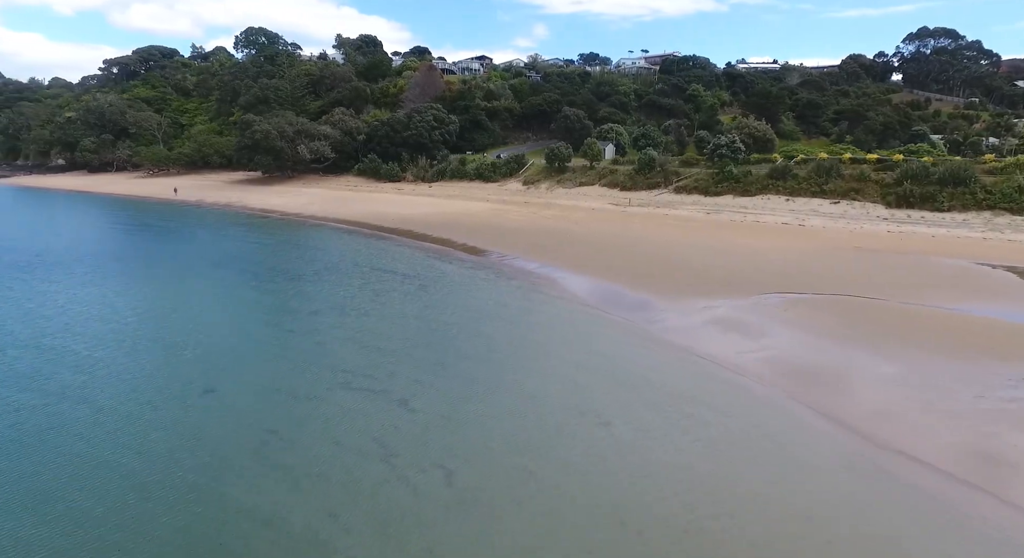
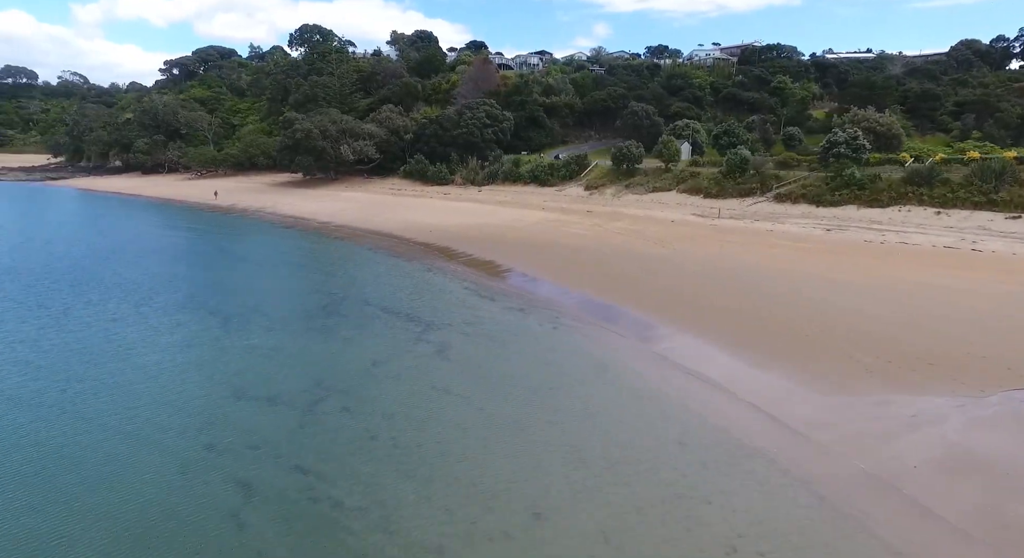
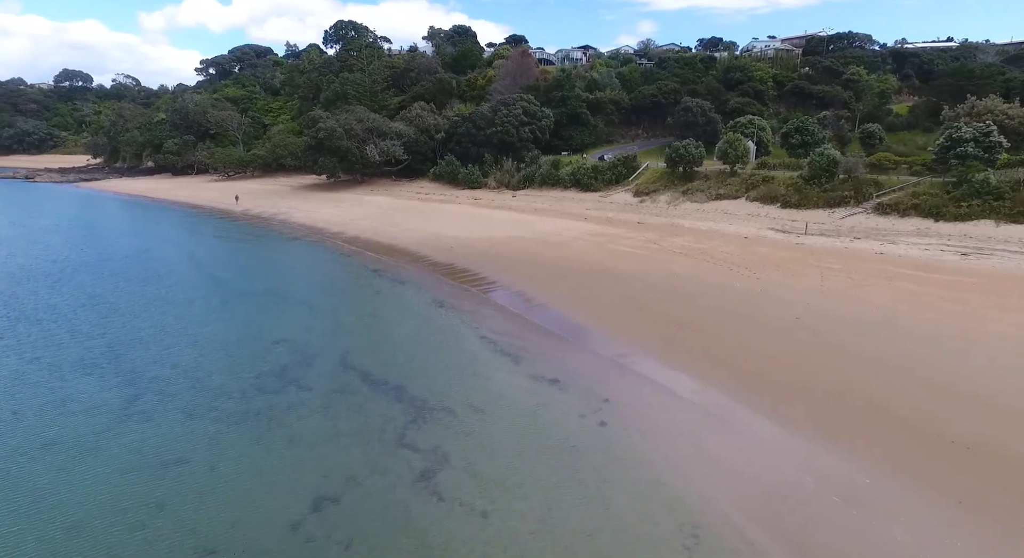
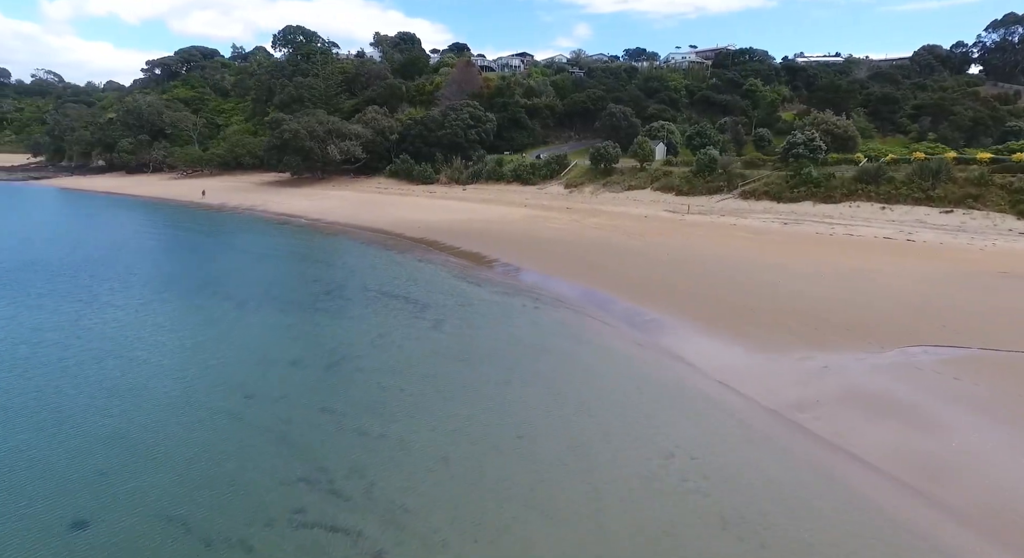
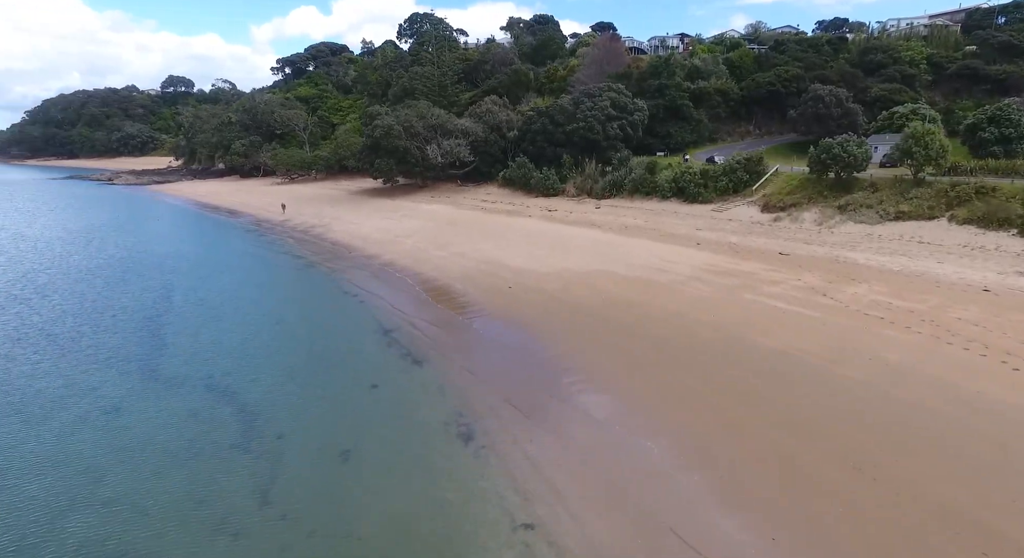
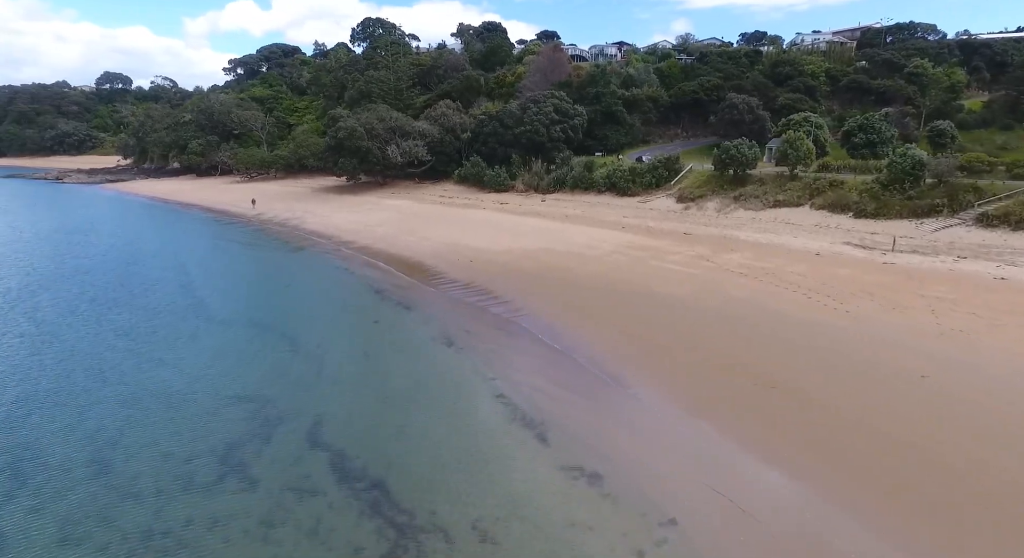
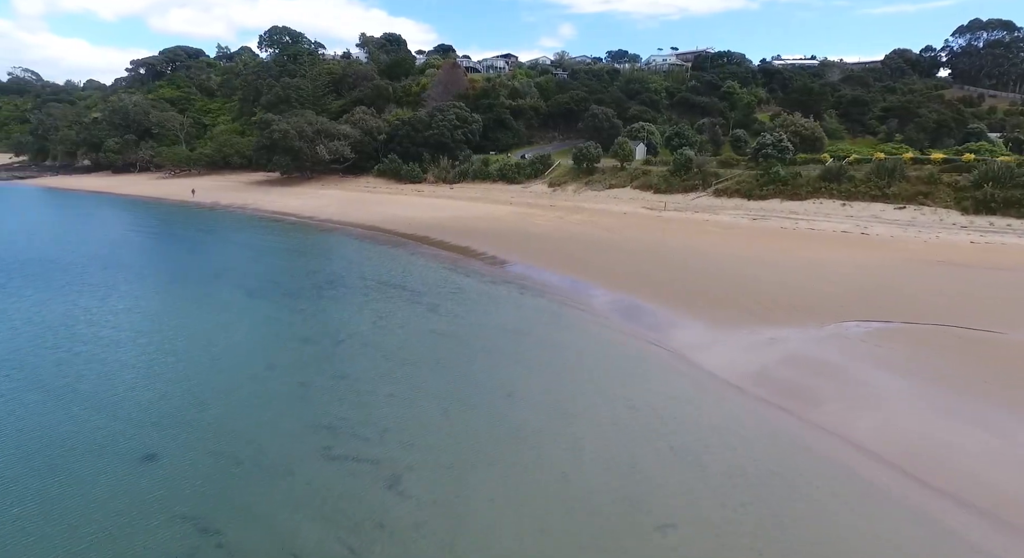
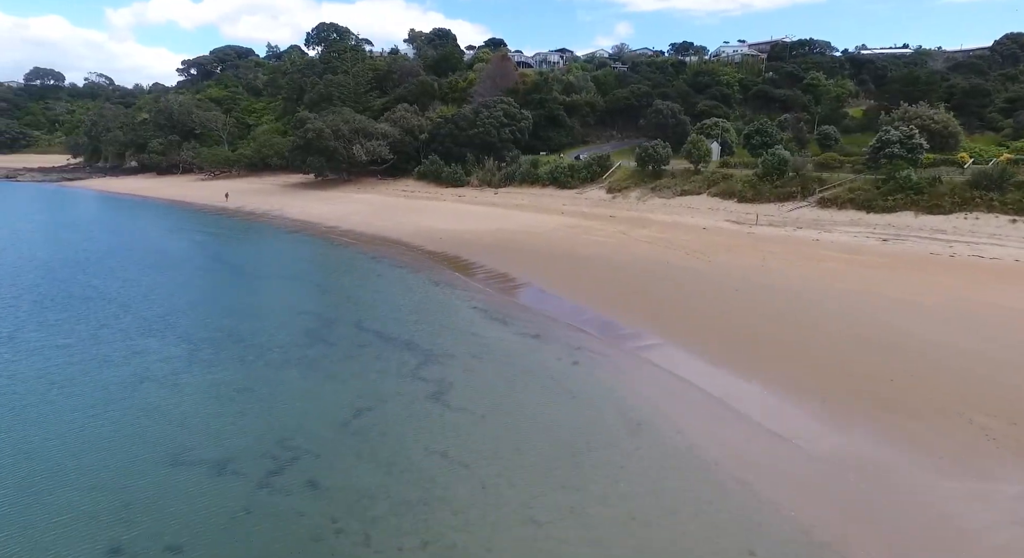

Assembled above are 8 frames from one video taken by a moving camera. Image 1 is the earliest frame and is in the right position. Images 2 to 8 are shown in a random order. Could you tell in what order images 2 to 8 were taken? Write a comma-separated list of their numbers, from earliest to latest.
7, 4, 2, 8, 3, 6, 5
